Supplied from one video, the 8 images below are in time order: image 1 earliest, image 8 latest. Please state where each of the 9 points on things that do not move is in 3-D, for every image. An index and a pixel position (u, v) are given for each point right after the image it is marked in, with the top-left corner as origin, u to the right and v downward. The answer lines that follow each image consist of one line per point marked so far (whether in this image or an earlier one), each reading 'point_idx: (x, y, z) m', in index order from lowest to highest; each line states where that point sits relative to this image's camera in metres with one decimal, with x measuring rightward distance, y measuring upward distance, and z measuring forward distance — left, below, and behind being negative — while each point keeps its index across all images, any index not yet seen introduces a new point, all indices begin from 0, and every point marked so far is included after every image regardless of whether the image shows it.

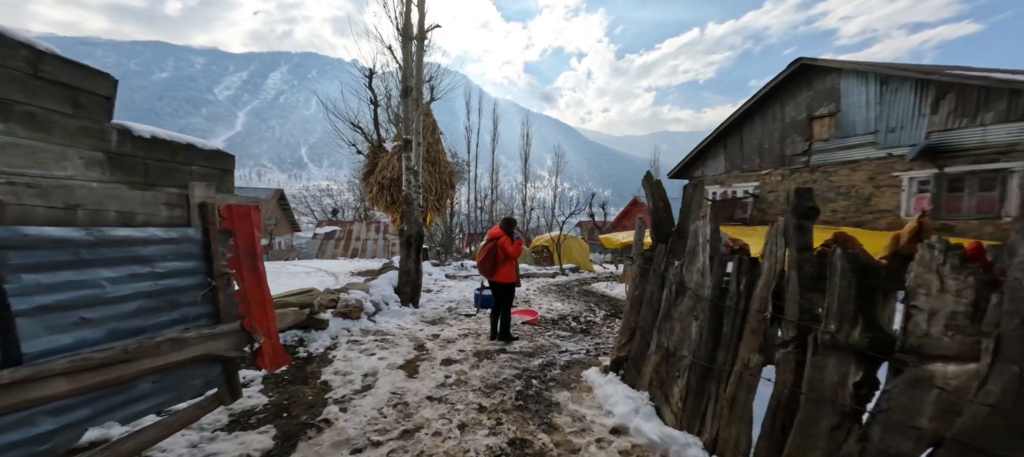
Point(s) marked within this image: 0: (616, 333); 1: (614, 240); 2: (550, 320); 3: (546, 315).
0: (+1.7, -1.6, +6.3) m
1: (+3.2, -0.4, +12.4) m
2: (+0.7, -1.6, +6.7) m
3: (+0.6, -1.6, +7.2) m
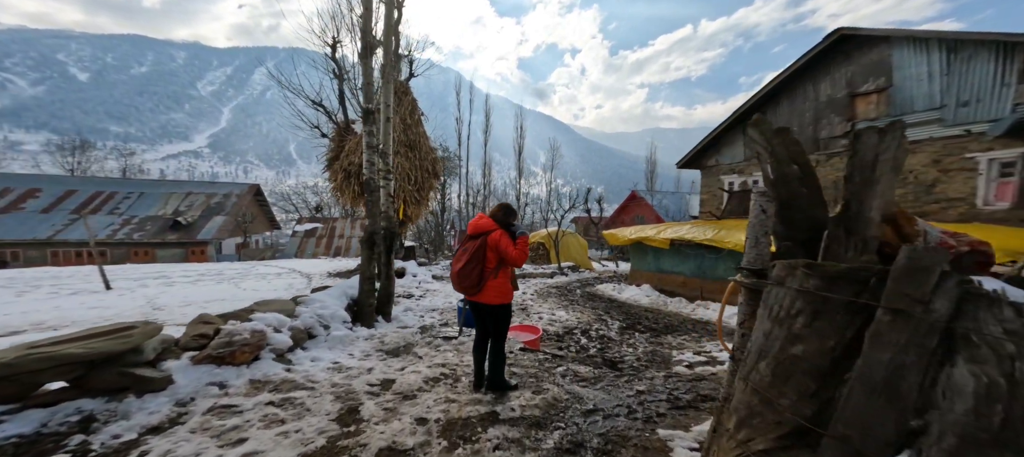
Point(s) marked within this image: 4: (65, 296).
0: (+1.6, -1.5, +4.9) m
1: (+3.0, -0.2, +11.1) m
2: (+0.6, -1.5, +5.3) m
3: (+0.5, -1.5, +5.8) m
4: (-11.5, -1.7, +10.0) m
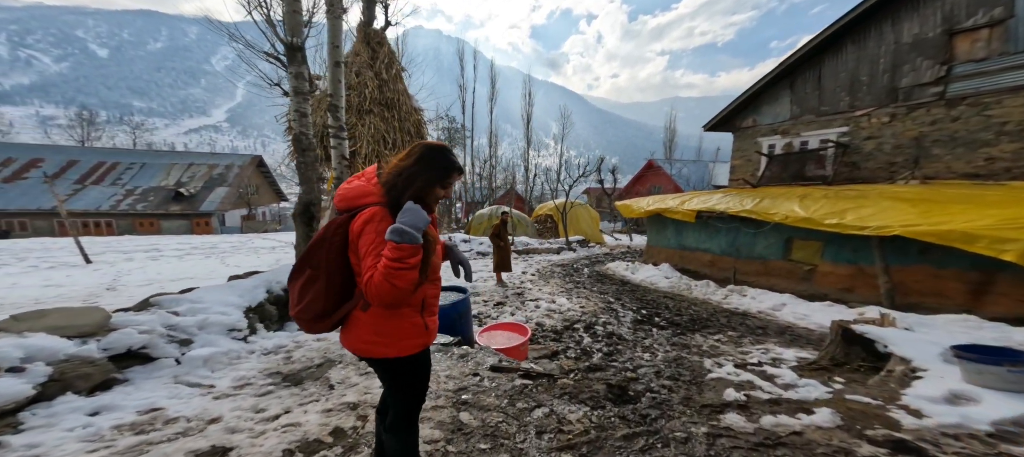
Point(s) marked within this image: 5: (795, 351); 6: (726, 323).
0: (+1.4, -1.2, +3.7) m
1: (+3.2, +0.5, +9.7) m
2: (+0.4, -1.2, +4.2) m
3: (+0.4, -1.2, +4.7) m
4: (-11.4, -1.0, +9.4) m
5: (+3.1, -1.3, +4.3) m
6: (+3.0, -1.3, +5.3) m
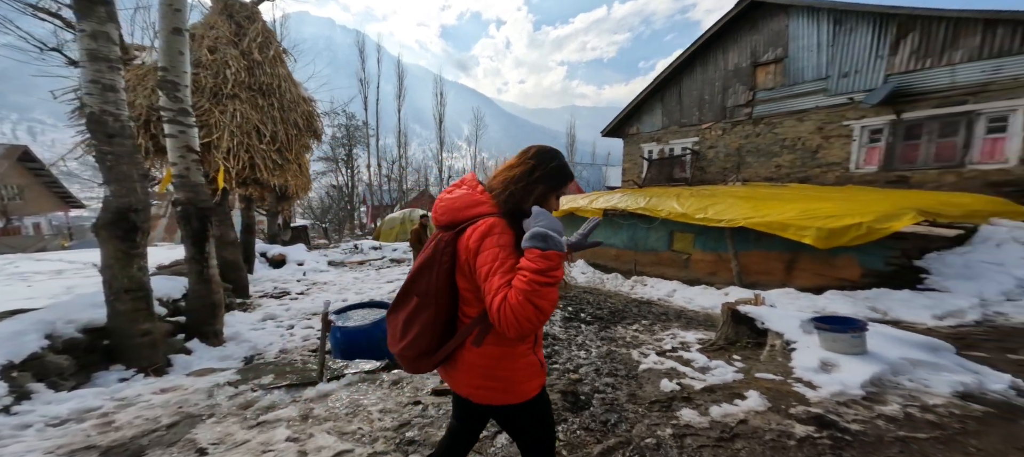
0: (+0.8, -1.3, +3.7) m
1: (+0.8, +0.5, +10.0) m
2: (-0.3, -1.2, +3.9) m
3: (-0.5, -1.2, +4.4) m
4: (-13.1, -1.5, +6.0) m
5: (+2.2, -1.3, +4.8) m
6: (+1.8, -1.2, +5.7) m
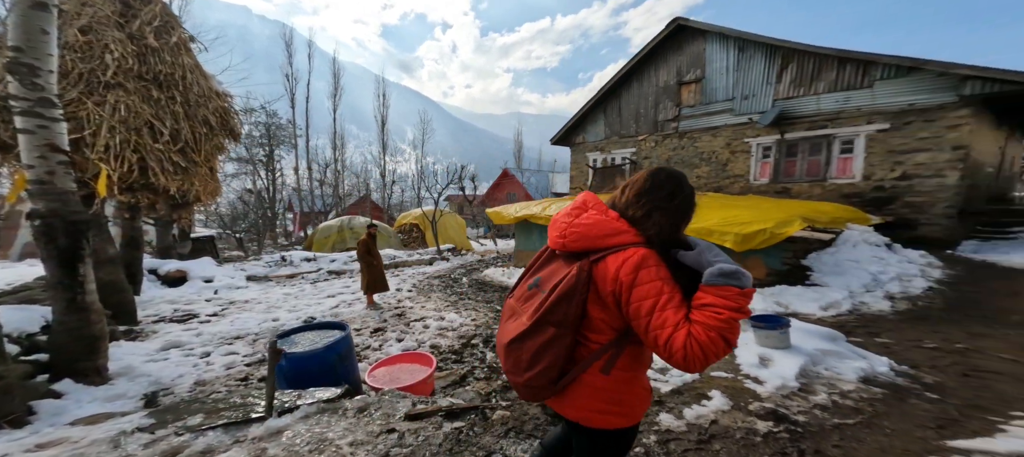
0: (+0.5, -1.3, +3.8) m
1: (-0.4, +0.3, +10.0) m
2: (-0.6, -1.3, +3.8) m
3: (-0.9, -1.3, +4.3) m
4: (-13.6, -1.6, +4.0) m
5: (+1.8, -1.4, +5.1) m
6: (+1.2, -1.3, +5.9) m
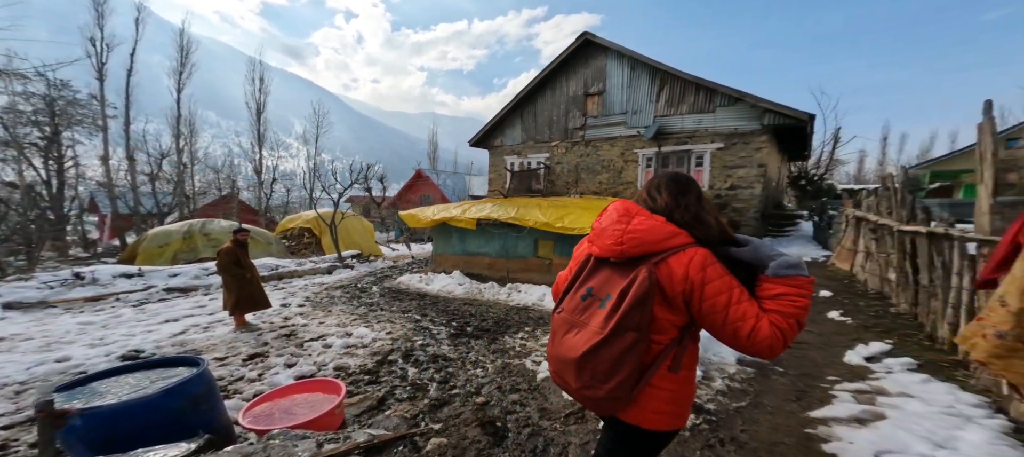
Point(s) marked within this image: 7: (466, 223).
0: (-0.2, -1.4, +3.7) m
1: (-2.4, +0.2, +9.6) m
2: (-1.3, -1.3, +3.5) m
3: (-1.6, -1.3, +3.8) m
4: (-14.0, -1.6, +0.8) m
5: (+0.8, -1.4, +5.2) m
6: (+0.1, -1.4, +5.9) m
7: (-1.1, +0.1, +8.8) m
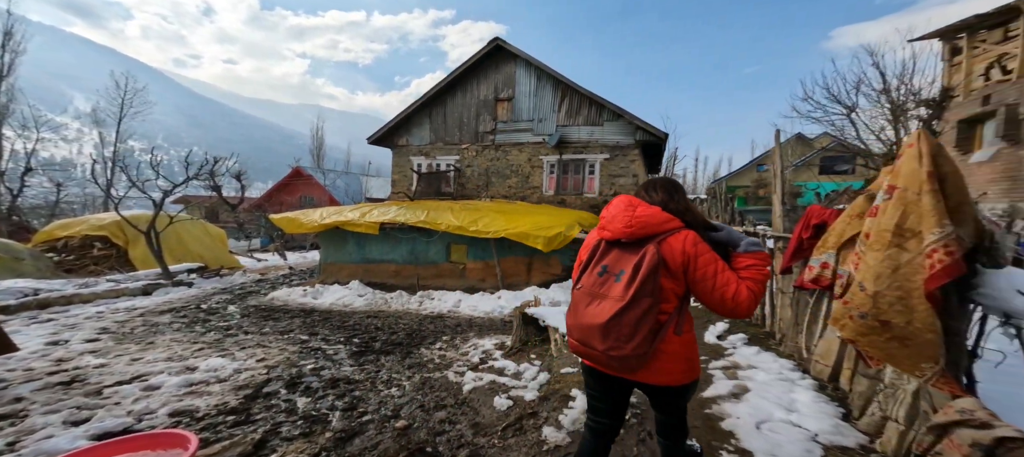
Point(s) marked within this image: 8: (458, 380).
0: (-0.8, -1.4, +3.3) m
1: (-4.4, +0.1, +8.6) m
2: (-1.9, -1.4, +2.9) m
3: (-2.3, -1.4, +3.2) m
4: (-13.5, -1.6, -2.7) m
5: (-0.3, -1.4, +5.1) m
6: (-1.1, -1.4, +5.6) m
7: (-2.9, 0.0, +8.1) m
8: (-0.5, -1.4, +3.6) m
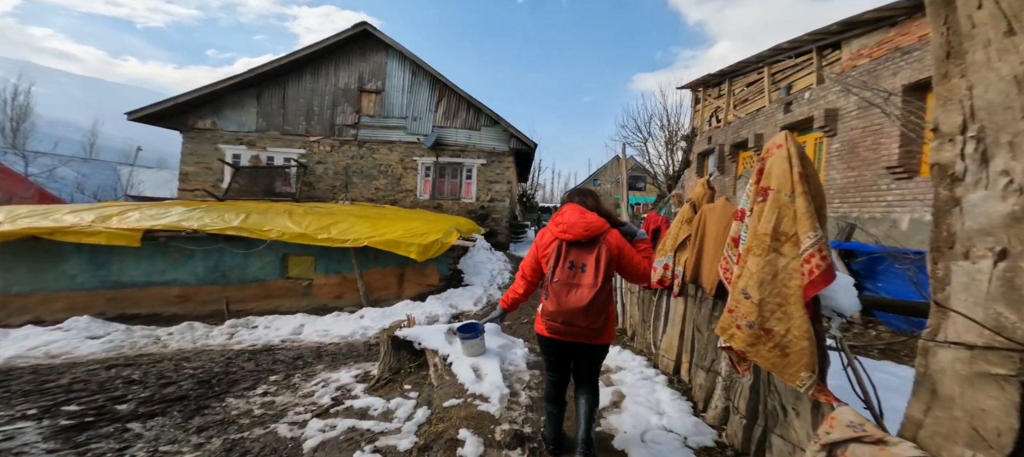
0: (-1.7, -1.5, +2.4) m
1: (-6.7, 0.0, +6.3) m
2: (-2.5, -1.4, +1.6) m
3: (-3.0, -1.4, +1.8) m
4: (-11.9, -1.6, -7.3) m
5: (-1.7, -1.5, +4.2) m
6: (-2.6, -1.5, +4.4) m
7: (-5.2, -0.1, +6.3) m
8: (-1.5, -1.5, +2.8) m
